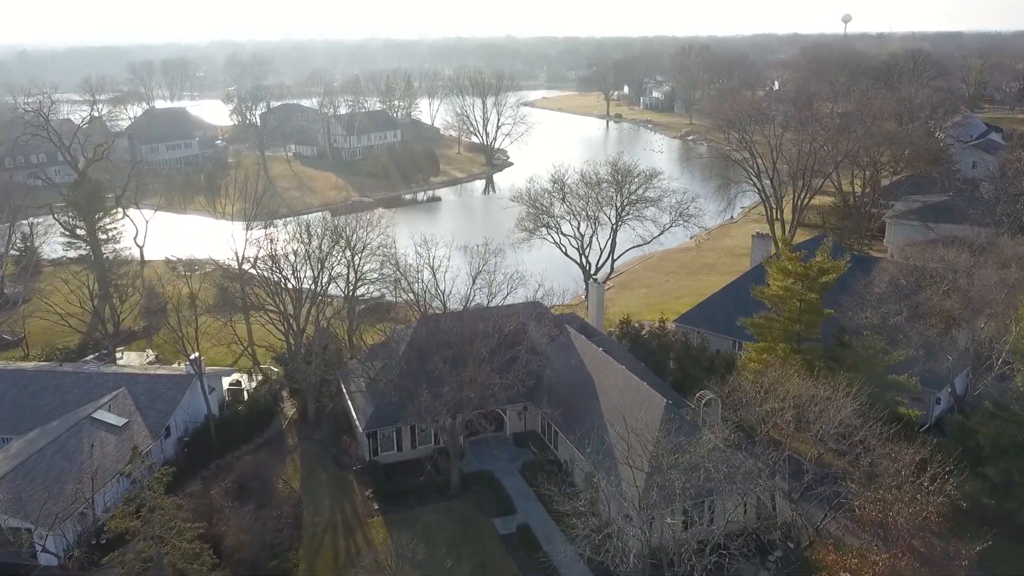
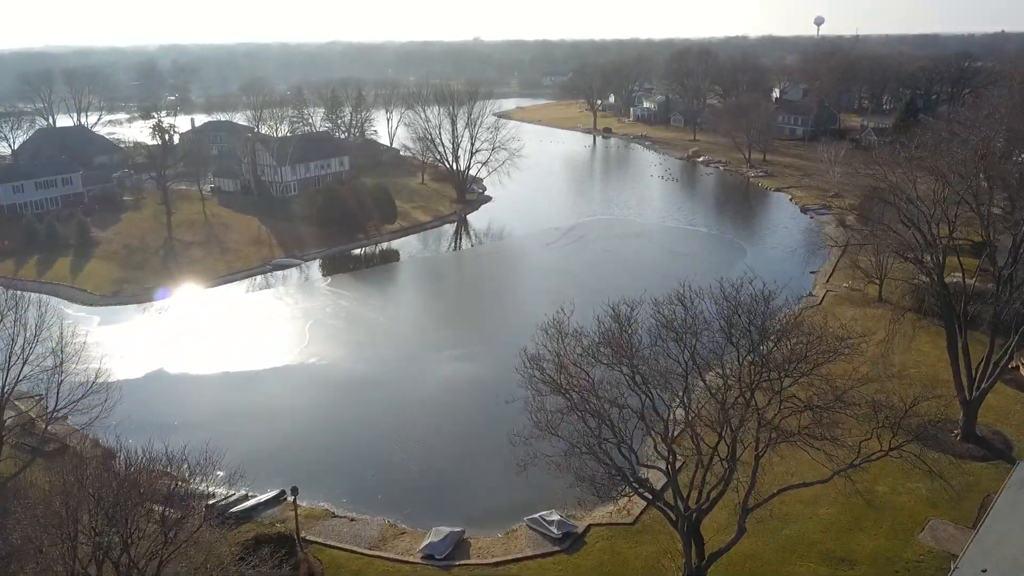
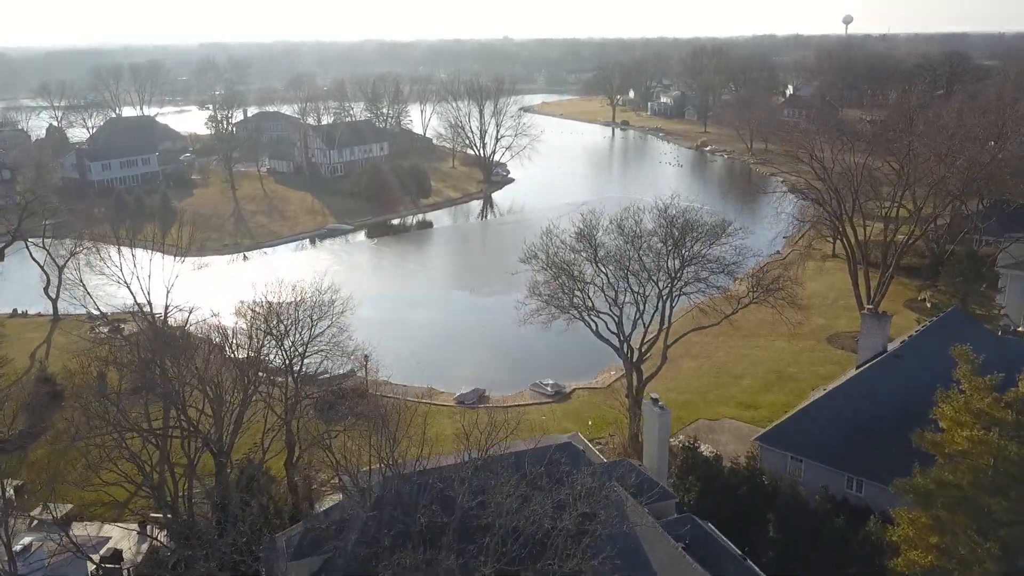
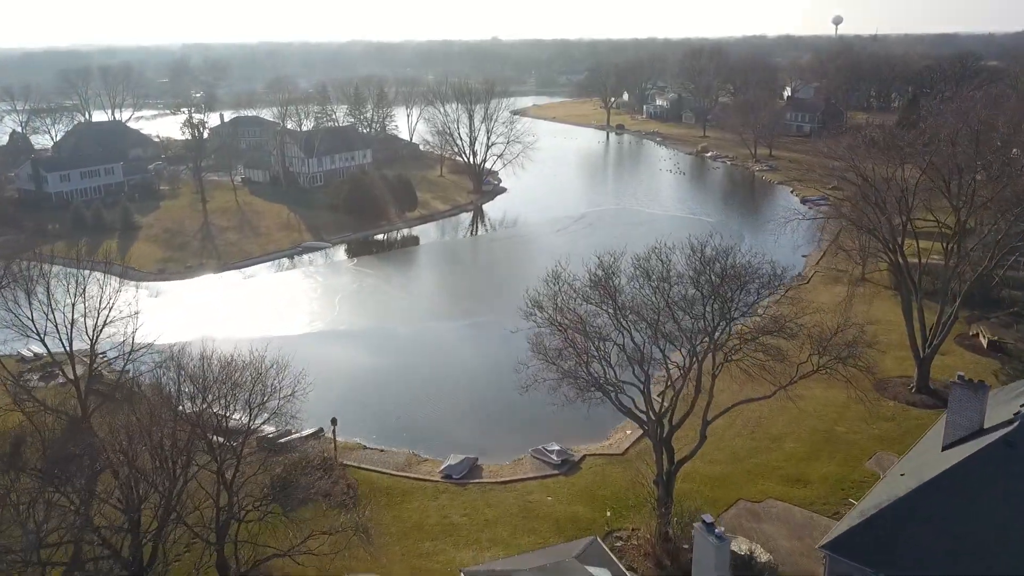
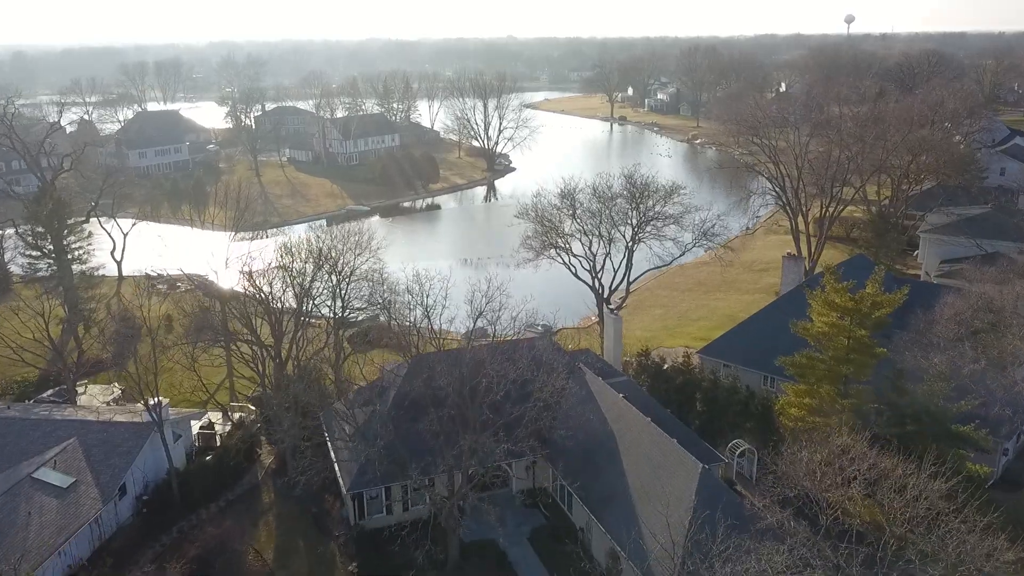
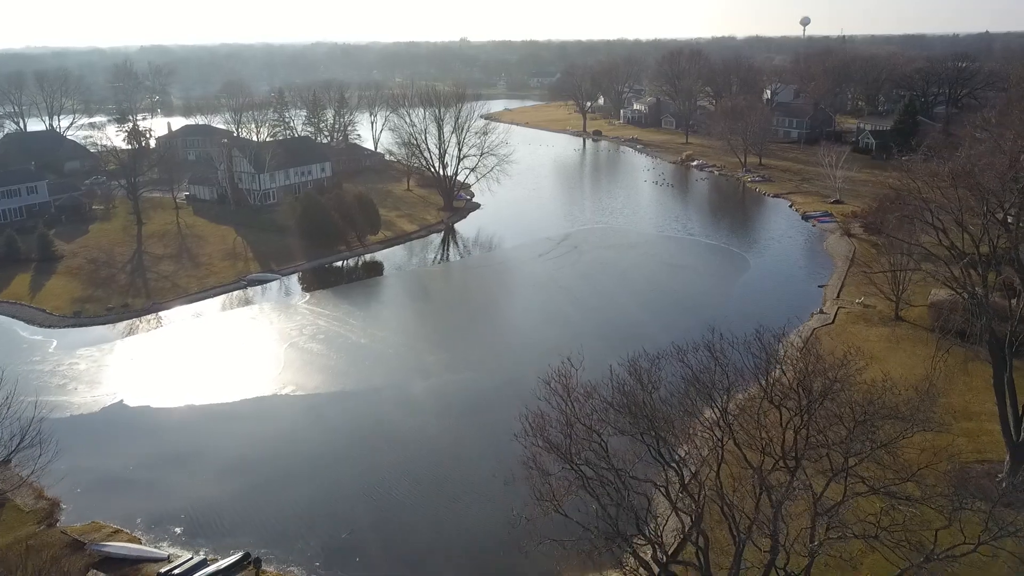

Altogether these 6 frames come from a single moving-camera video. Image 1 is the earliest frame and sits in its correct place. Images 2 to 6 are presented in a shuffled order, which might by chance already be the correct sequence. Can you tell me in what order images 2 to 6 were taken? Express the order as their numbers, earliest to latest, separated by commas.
5, 3, 4, 2, 6
